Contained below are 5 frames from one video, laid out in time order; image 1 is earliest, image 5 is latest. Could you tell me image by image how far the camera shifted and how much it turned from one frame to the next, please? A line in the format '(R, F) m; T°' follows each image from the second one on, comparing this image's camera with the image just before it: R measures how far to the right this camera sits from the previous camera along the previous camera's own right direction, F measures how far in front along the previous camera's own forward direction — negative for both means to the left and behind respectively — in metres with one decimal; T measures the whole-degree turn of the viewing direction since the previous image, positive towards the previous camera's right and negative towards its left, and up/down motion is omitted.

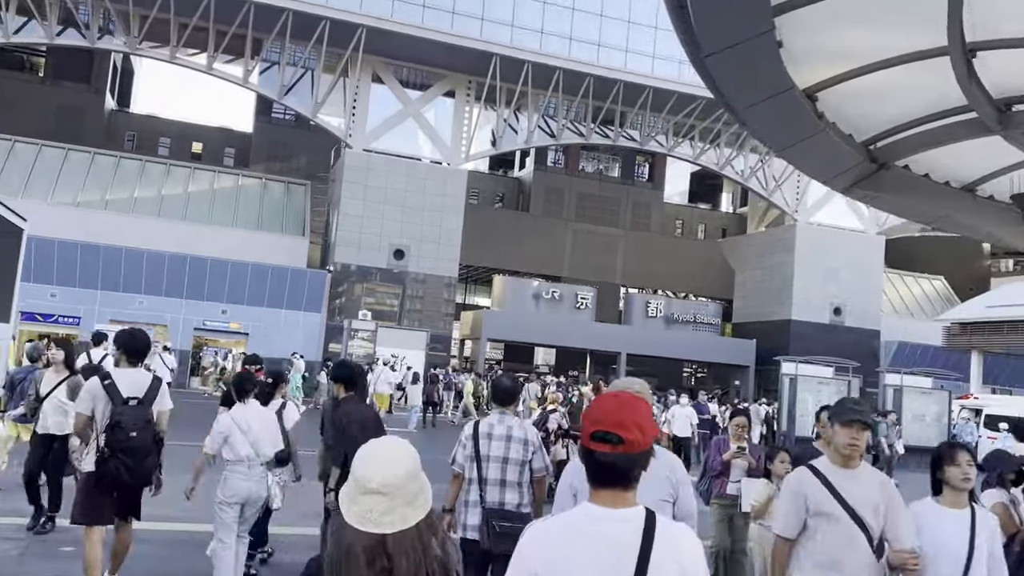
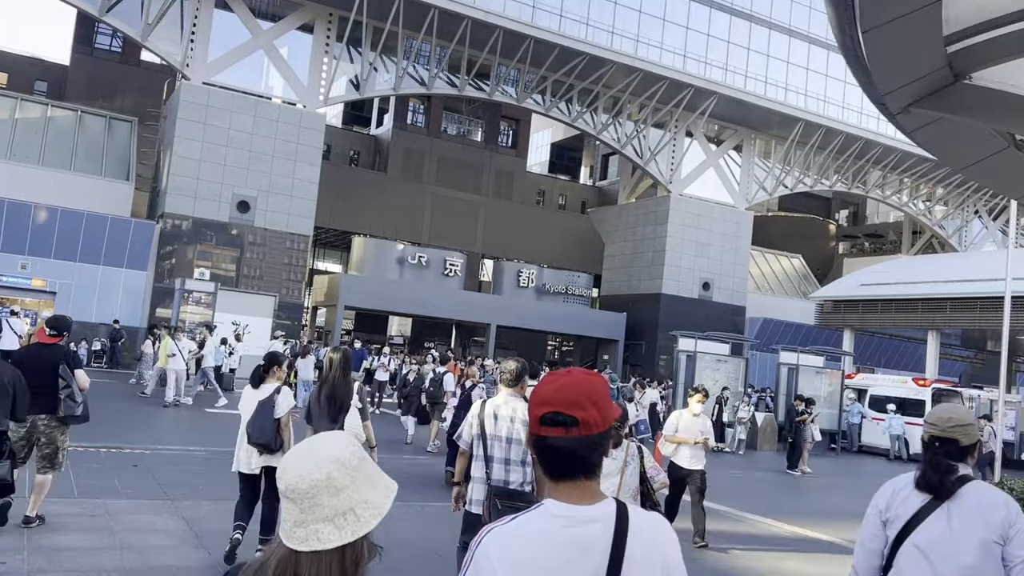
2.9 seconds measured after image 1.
(-0.6, +3.1) m; +11°
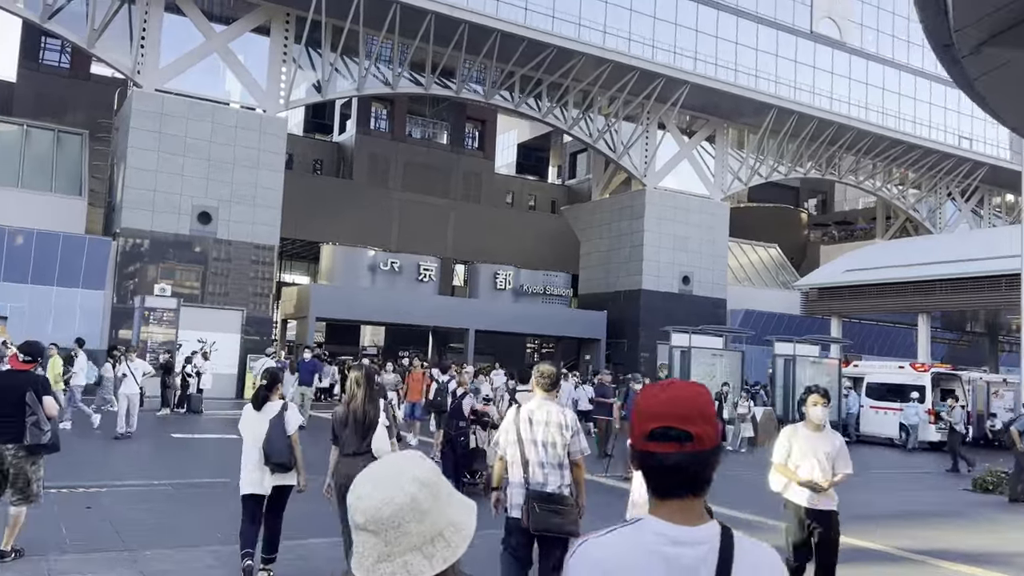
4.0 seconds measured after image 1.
(-0.3, +1.1) m; +2°
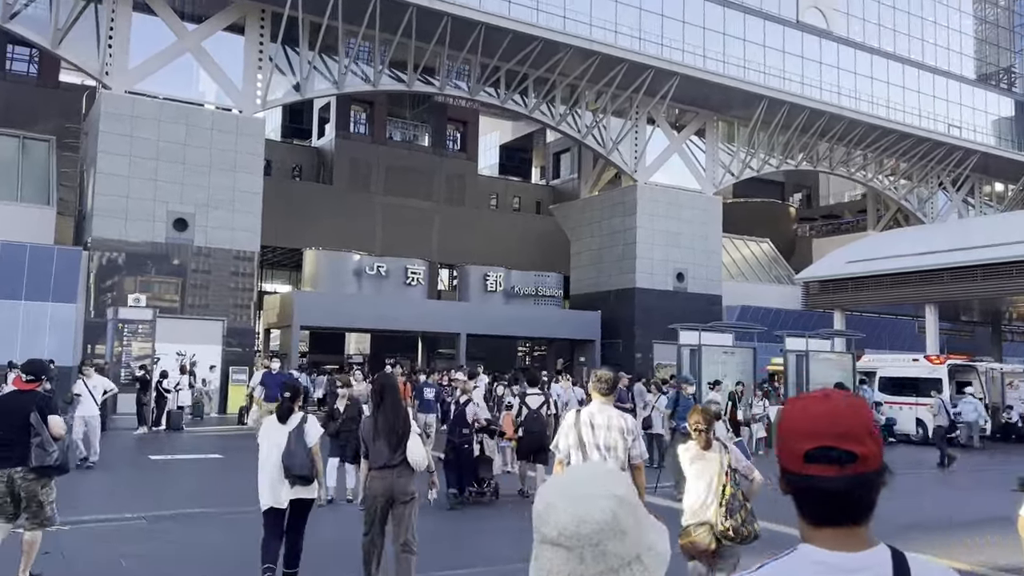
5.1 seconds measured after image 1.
(-0.4, +1.1) m; +1°
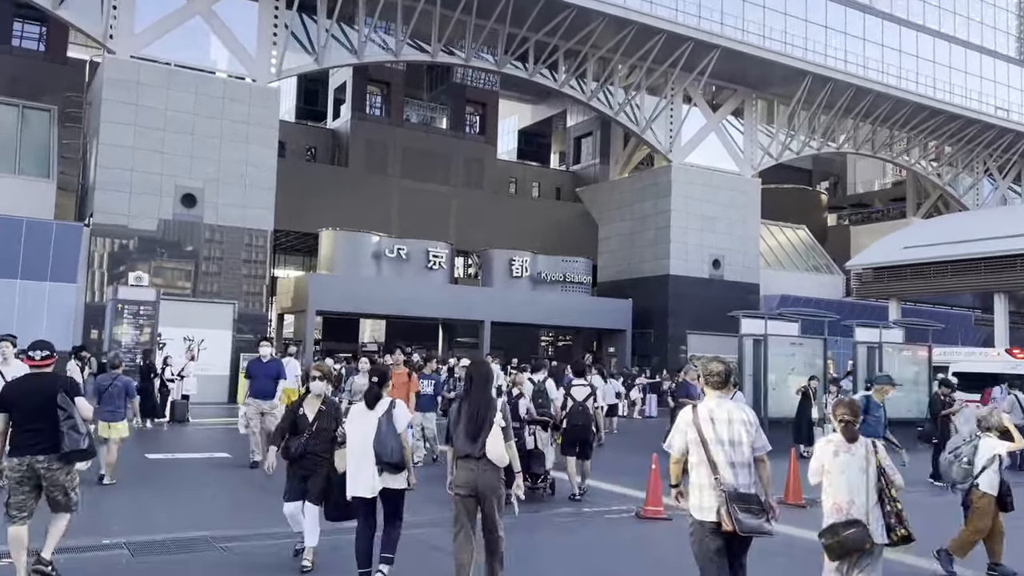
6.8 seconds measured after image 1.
(-0.7, +2.0) m; -1°
